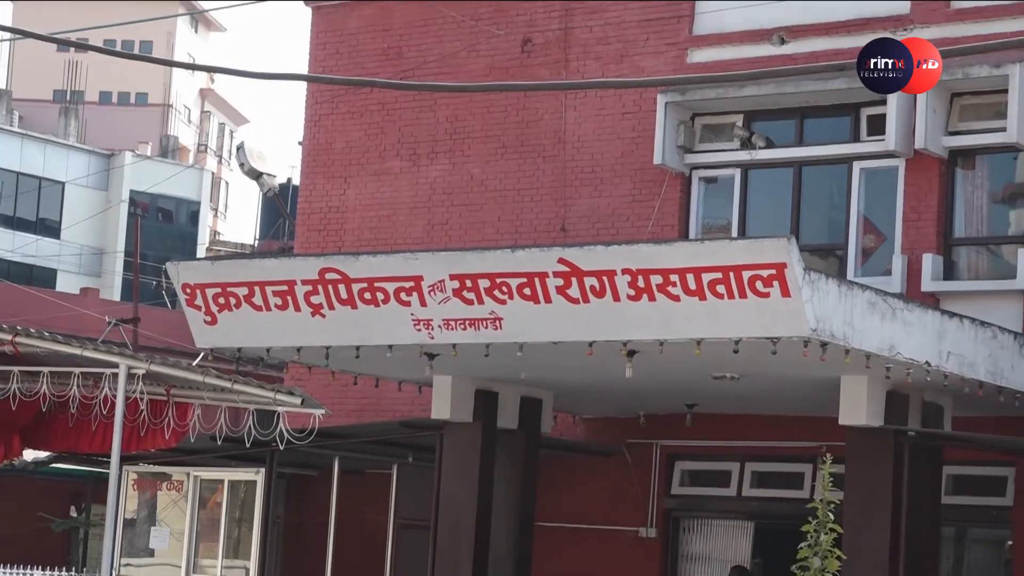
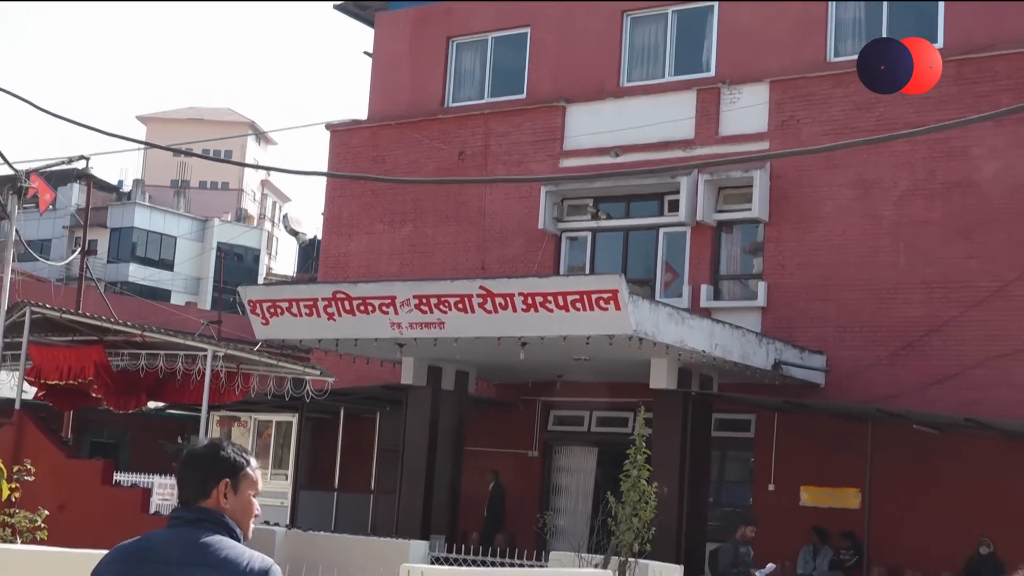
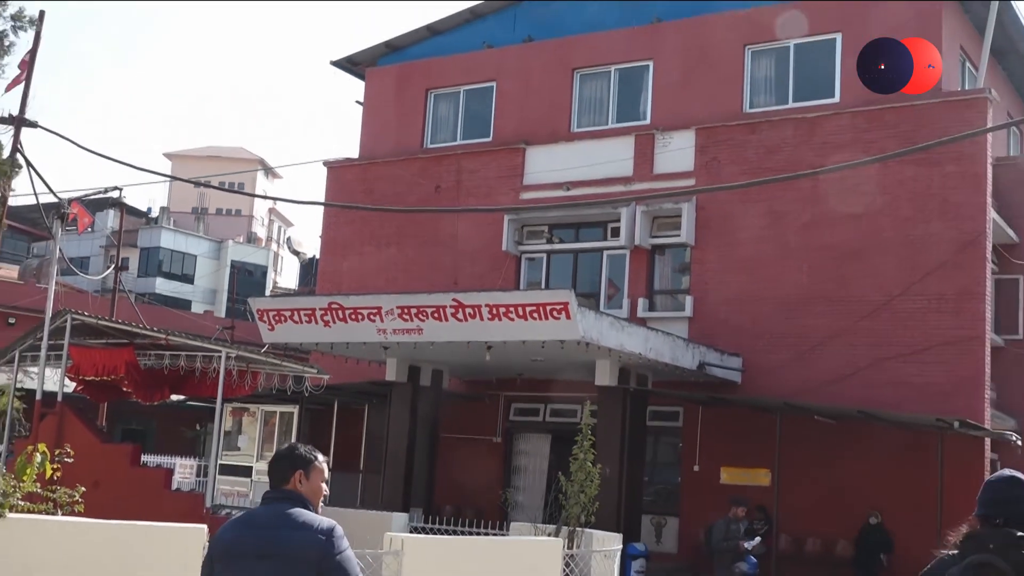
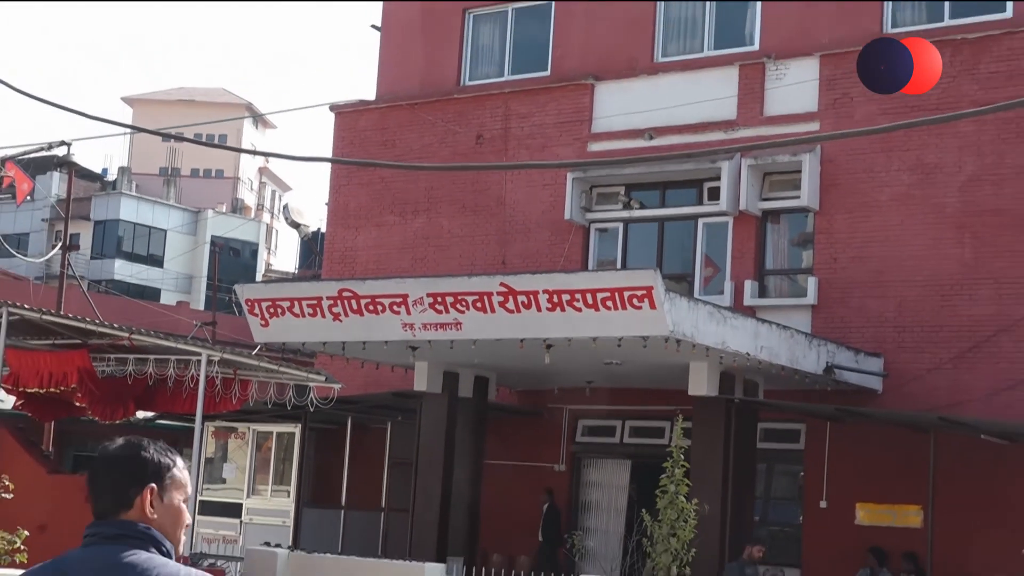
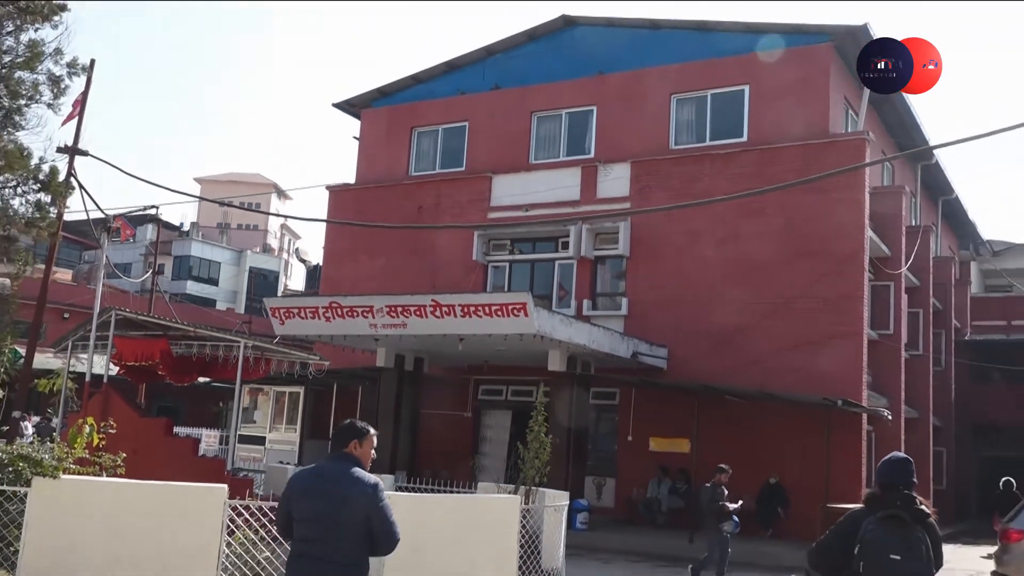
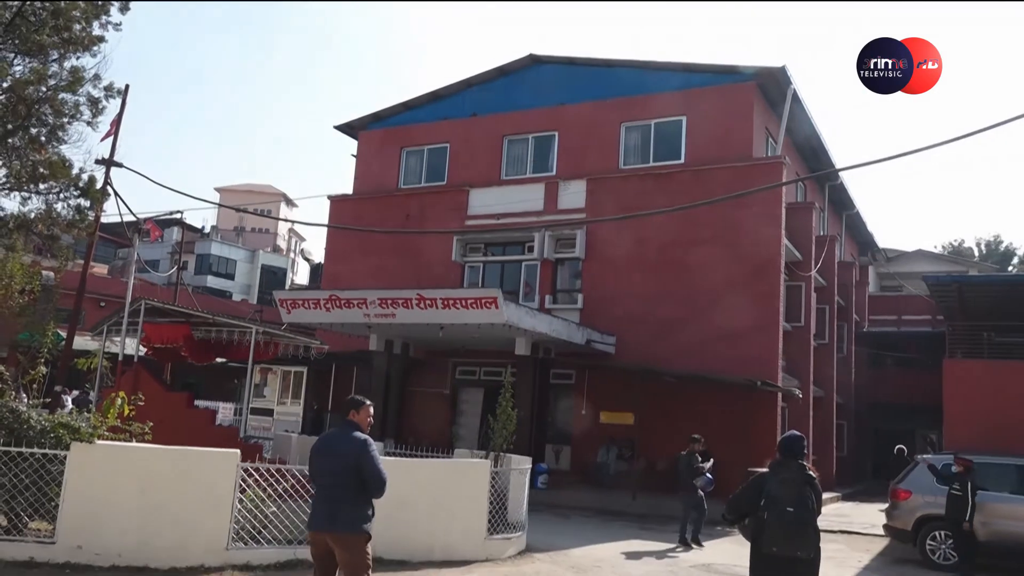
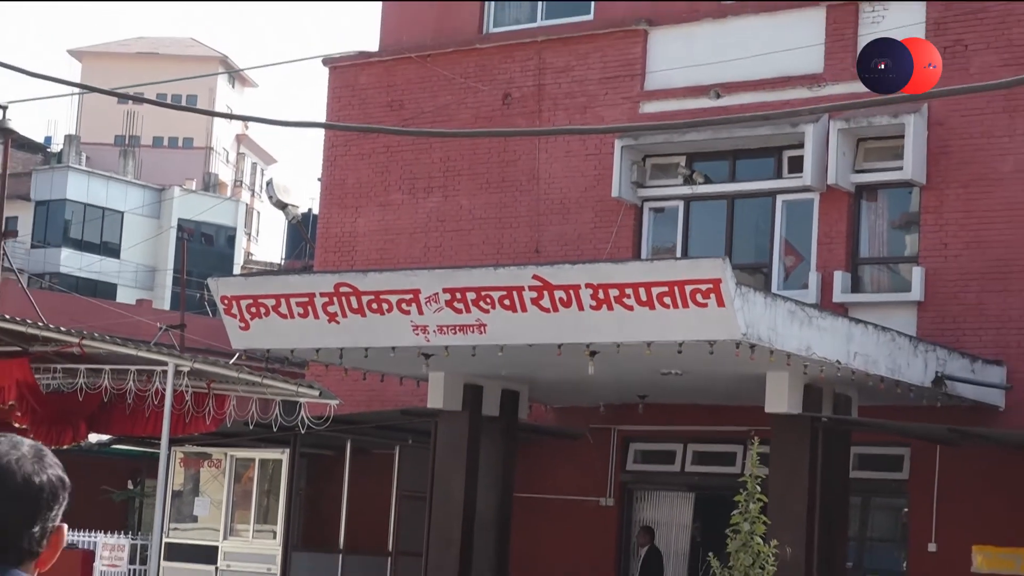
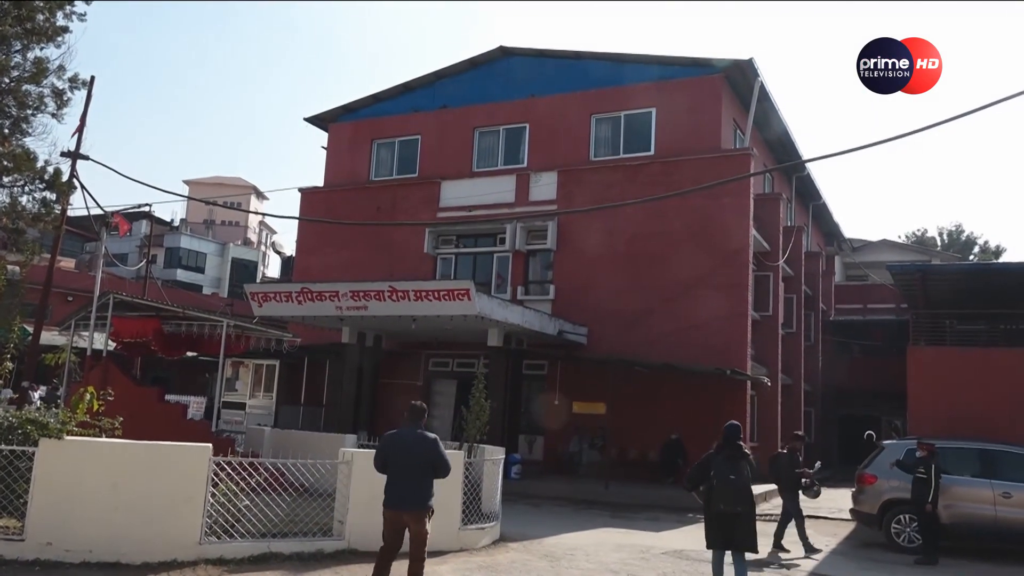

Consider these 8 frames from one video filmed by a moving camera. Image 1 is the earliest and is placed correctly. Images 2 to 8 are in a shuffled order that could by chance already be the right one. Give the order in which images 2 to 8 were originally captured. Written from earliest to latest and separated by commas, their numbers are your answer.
7, 4, 2, 3, 5, 6, 8
